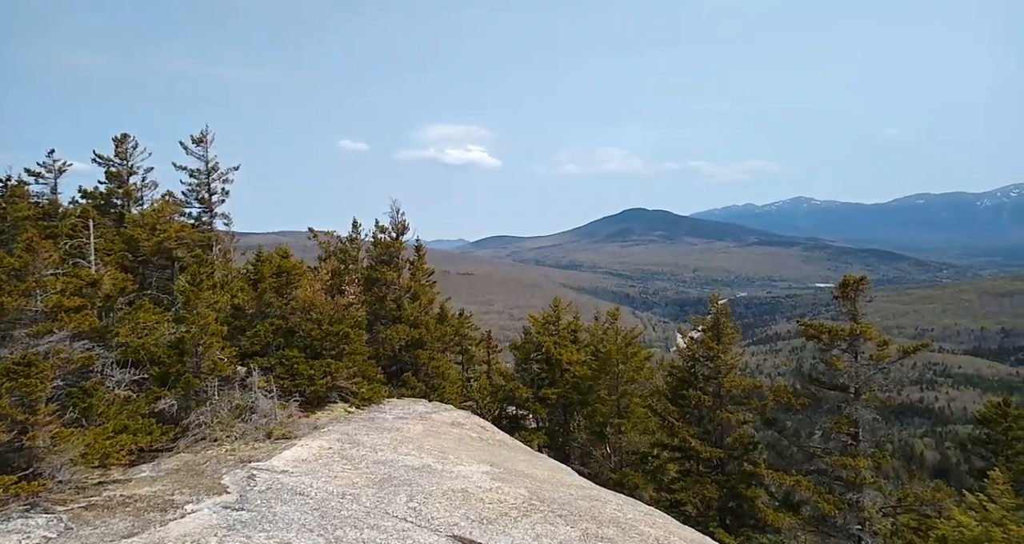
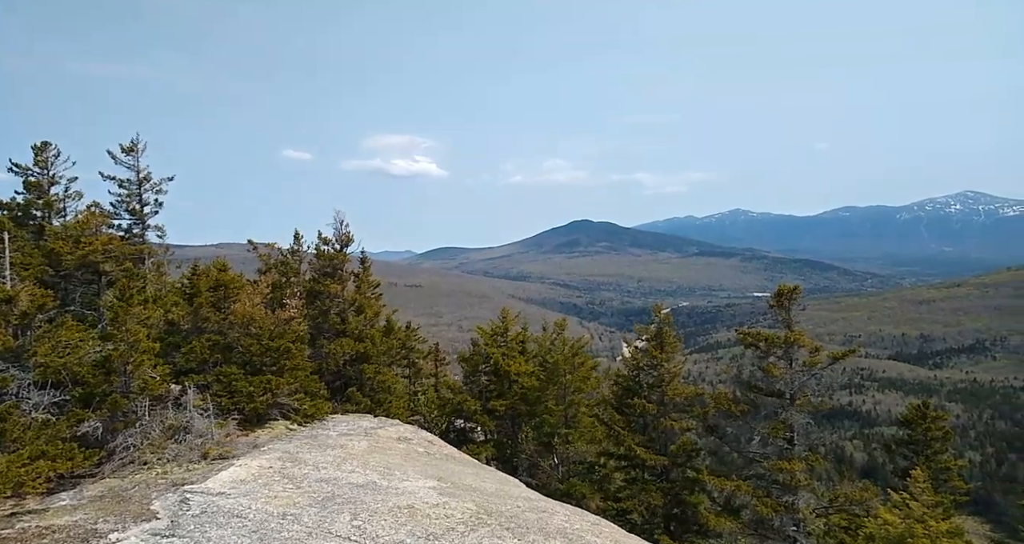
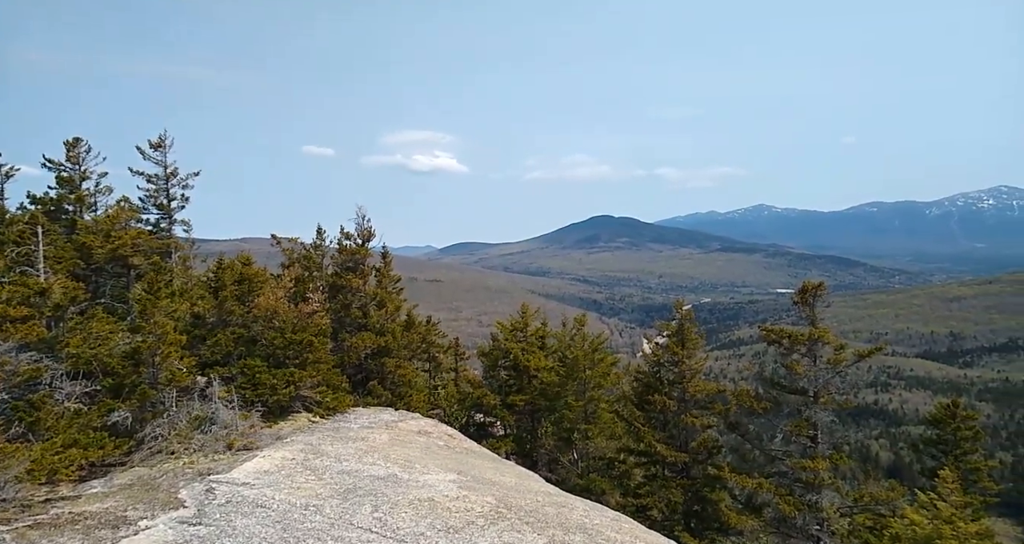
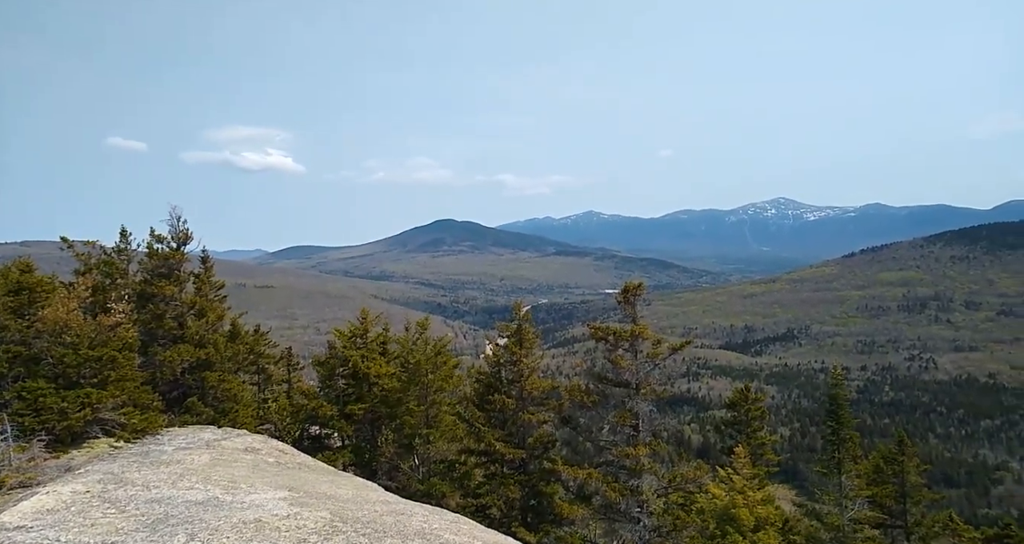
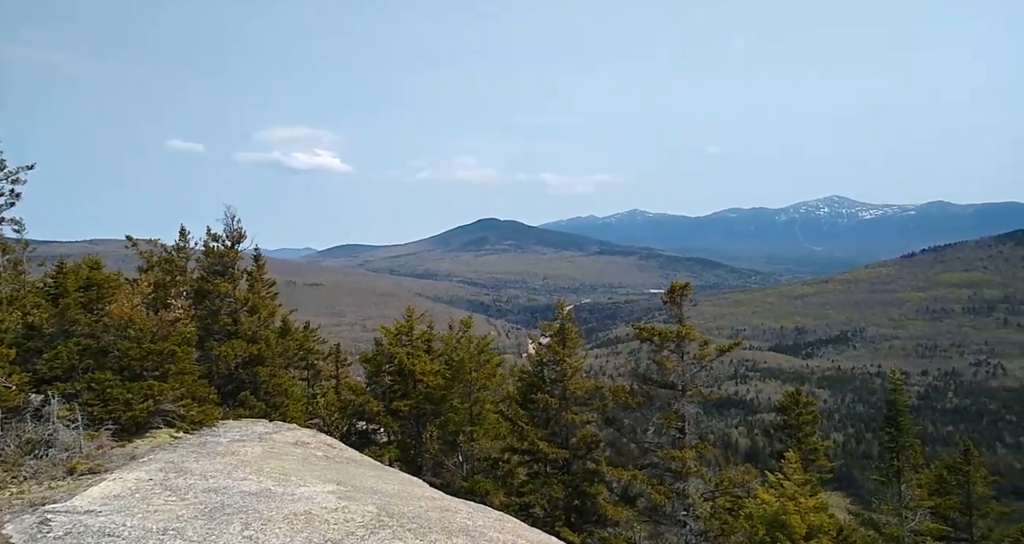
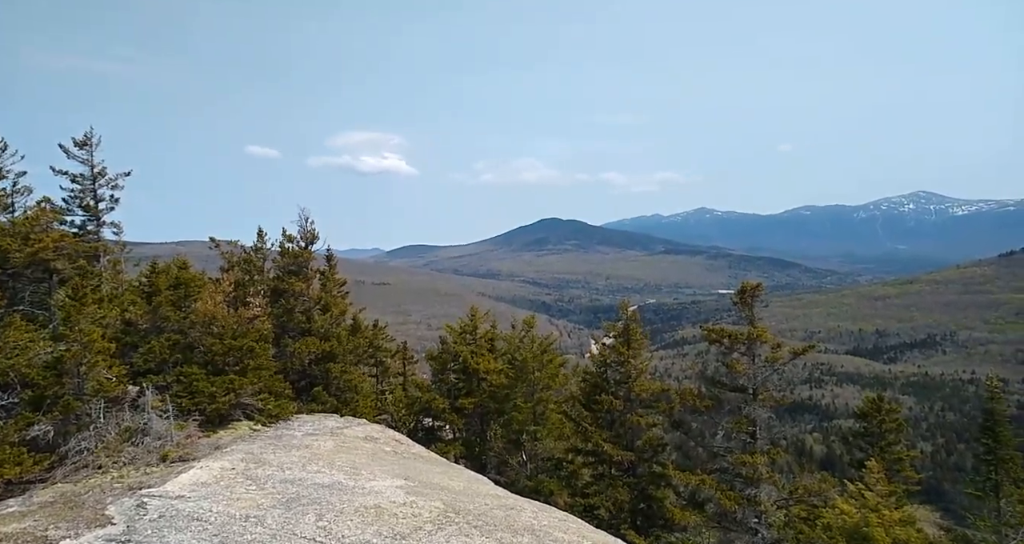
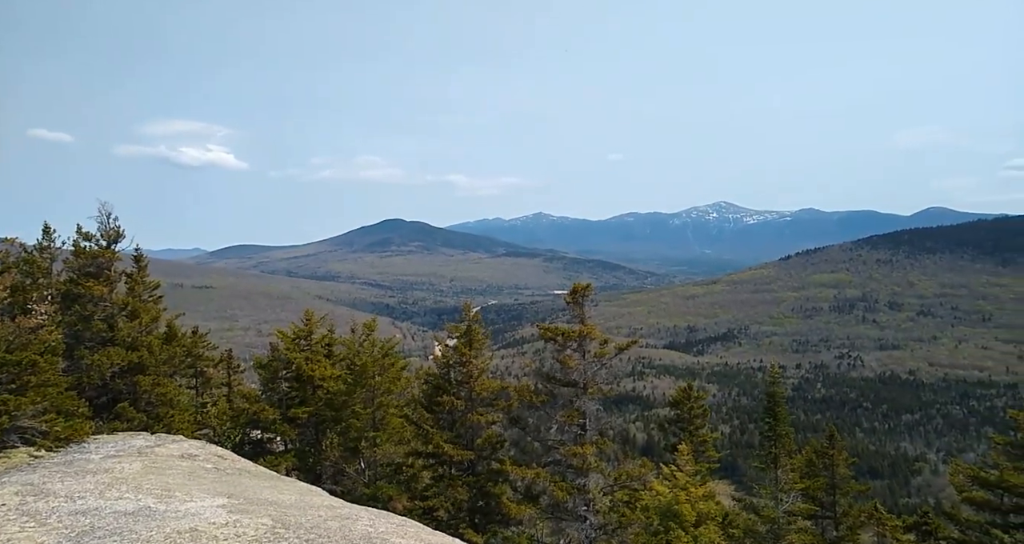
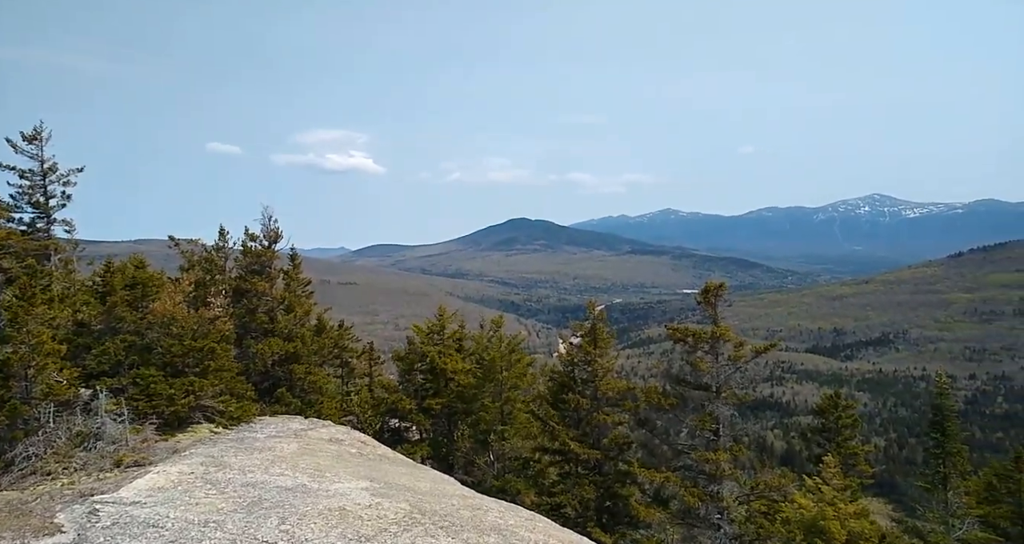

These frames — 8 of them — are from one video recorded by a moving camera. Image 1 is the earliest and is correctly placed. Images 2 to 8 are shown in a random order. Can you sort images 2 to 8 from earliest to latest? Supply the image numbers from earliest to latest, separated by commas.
3, 2, 6, 8, 5, 4, 7
